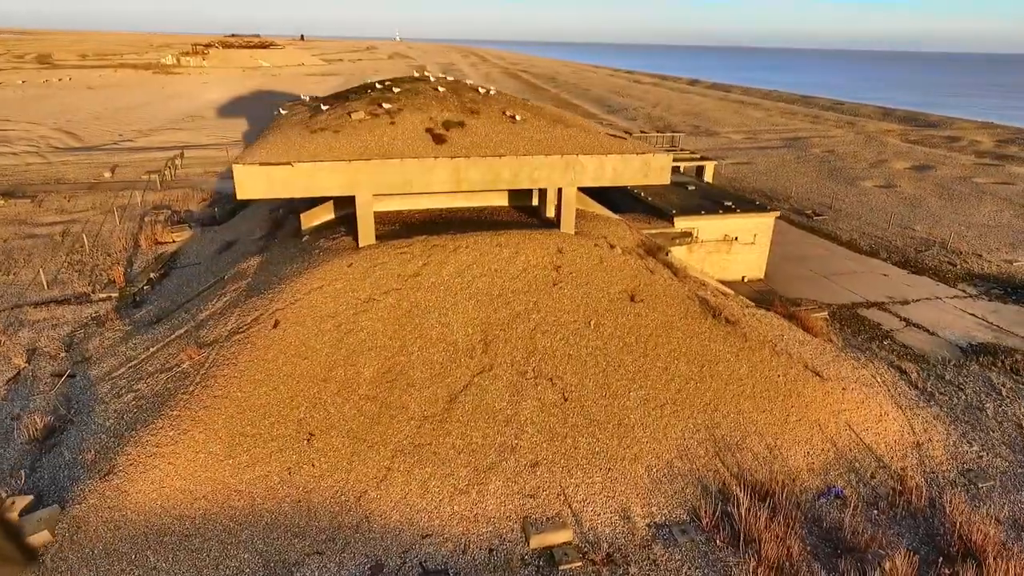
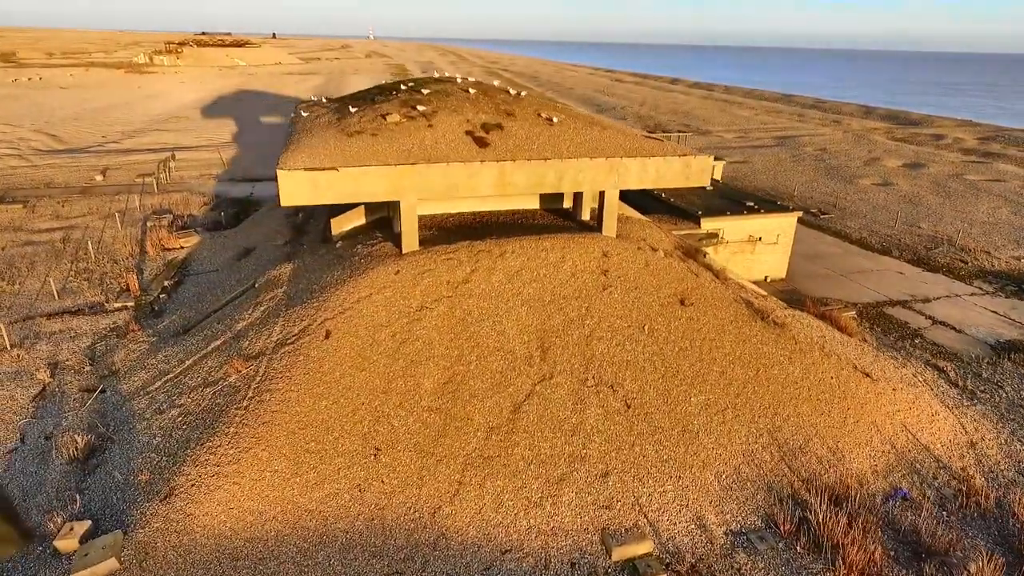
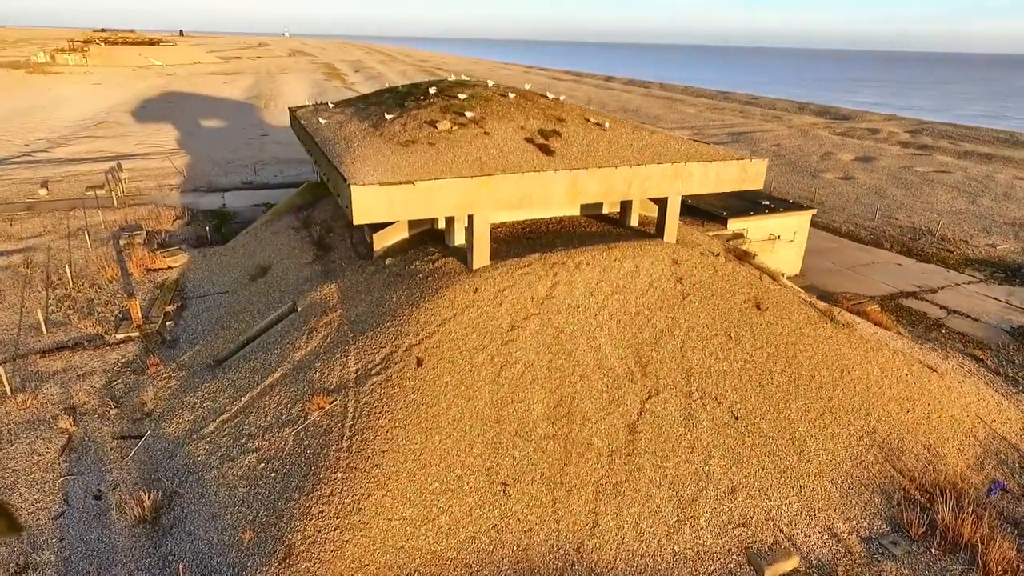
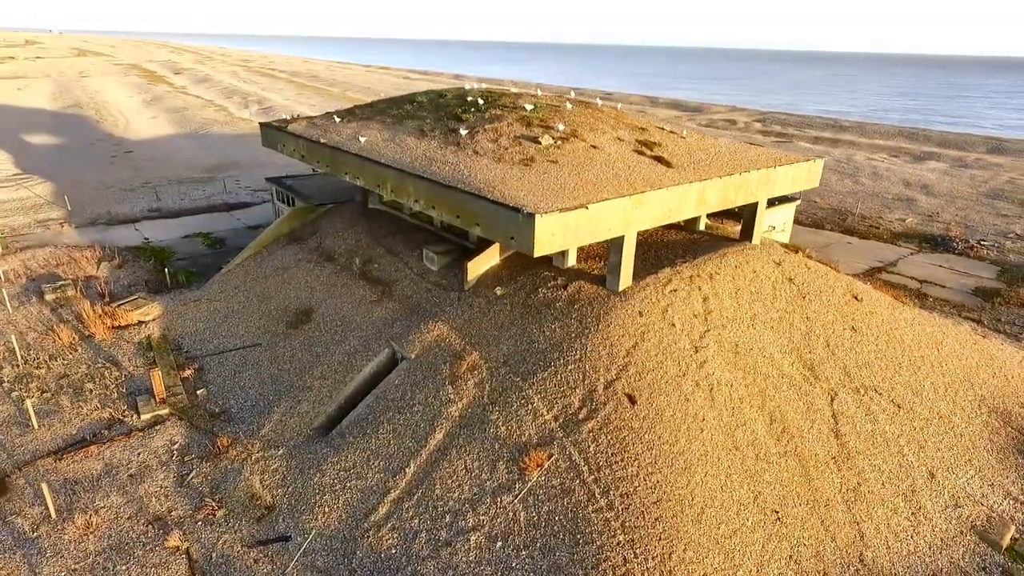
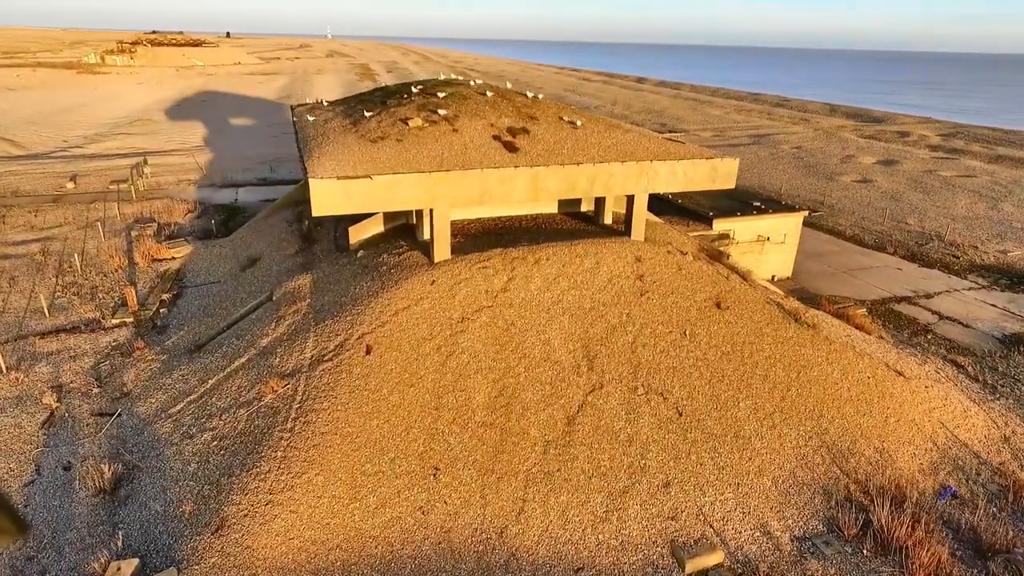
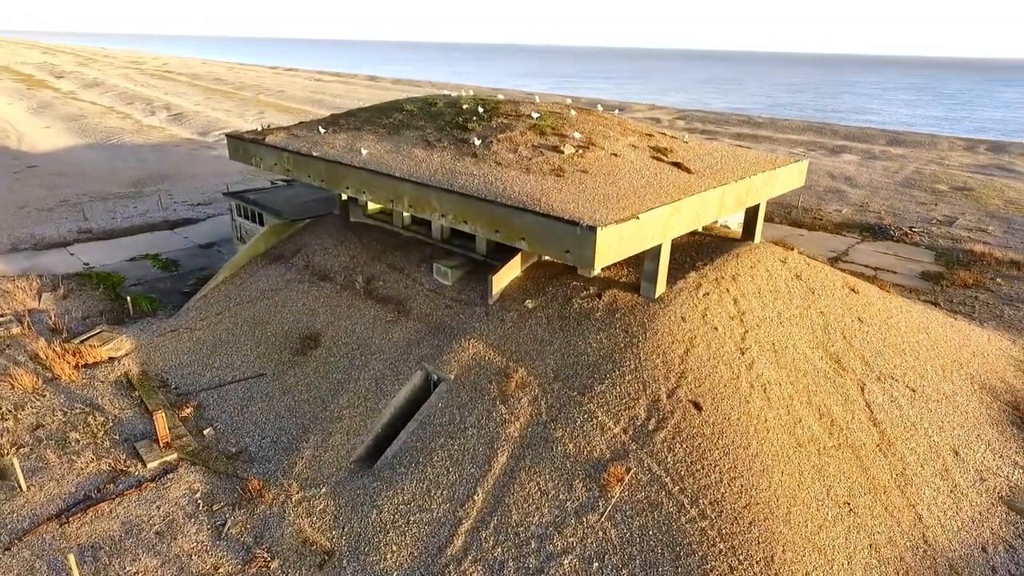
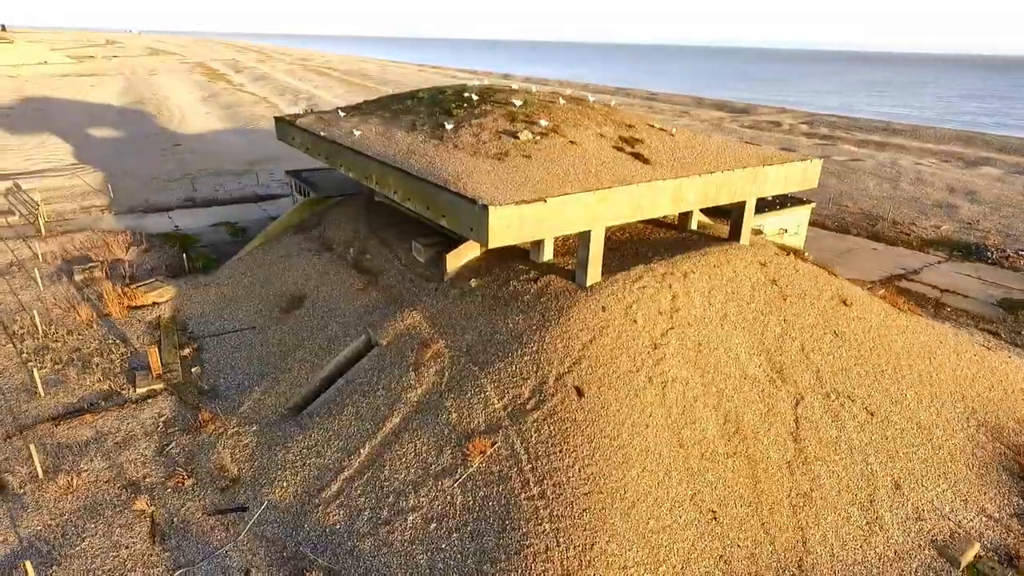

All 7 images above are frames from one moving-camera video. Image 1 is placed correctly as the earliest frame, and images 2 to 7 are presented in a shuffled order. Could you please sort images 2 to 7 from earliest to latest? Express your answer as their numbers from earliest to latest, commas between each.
2, 5, 3, 7, 4, 6
